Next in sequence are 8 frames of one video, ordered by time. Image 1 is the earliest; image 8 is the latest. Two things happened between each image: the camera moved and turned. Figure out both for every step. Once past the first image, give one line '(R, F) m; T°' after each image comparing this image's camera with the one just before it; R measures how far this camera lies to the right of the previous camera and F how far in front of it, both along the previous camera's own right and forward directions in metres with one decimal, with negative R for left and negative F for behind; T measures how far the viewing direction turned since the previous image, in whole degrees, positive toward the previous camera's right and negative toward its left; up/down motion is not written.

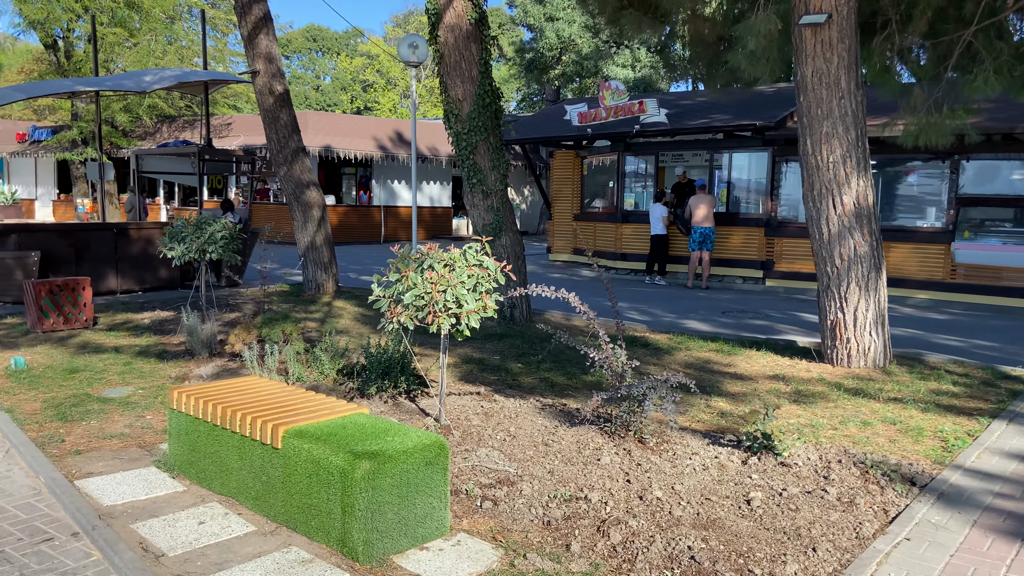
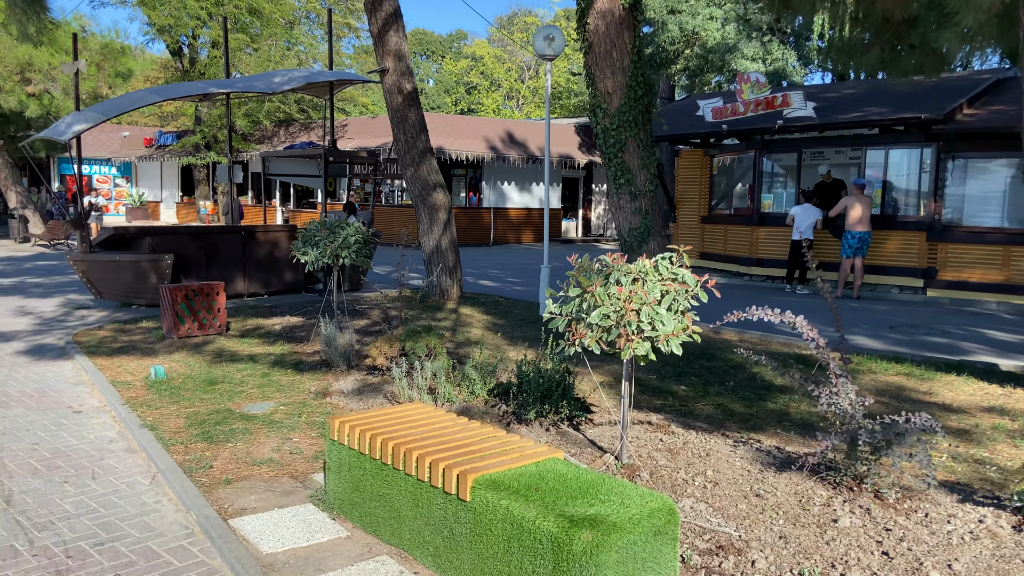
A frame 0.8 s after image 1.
(-0.6, +0.7) m; -7°
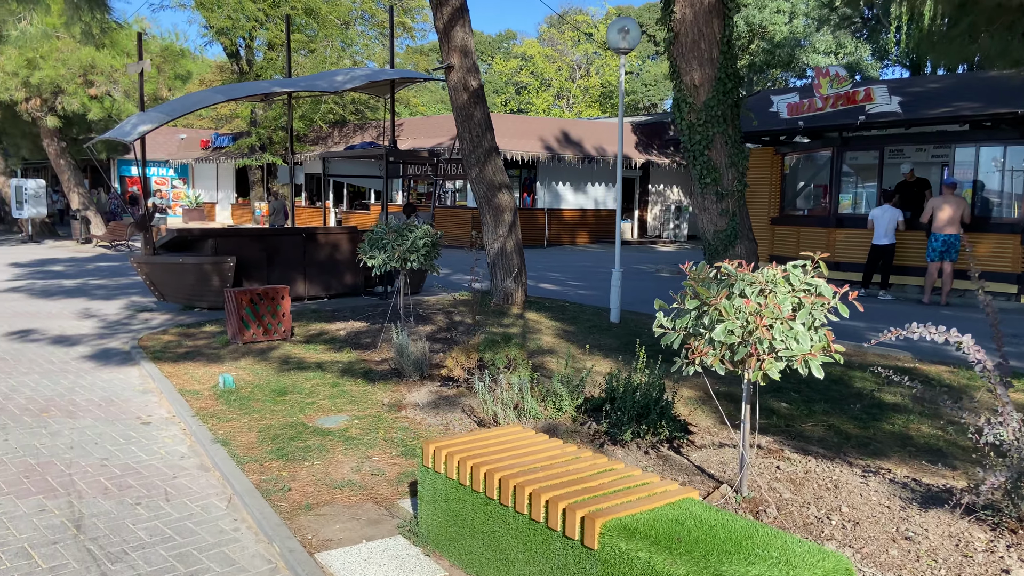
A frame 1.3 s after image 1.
(-0.3, +0.4) m; -3°
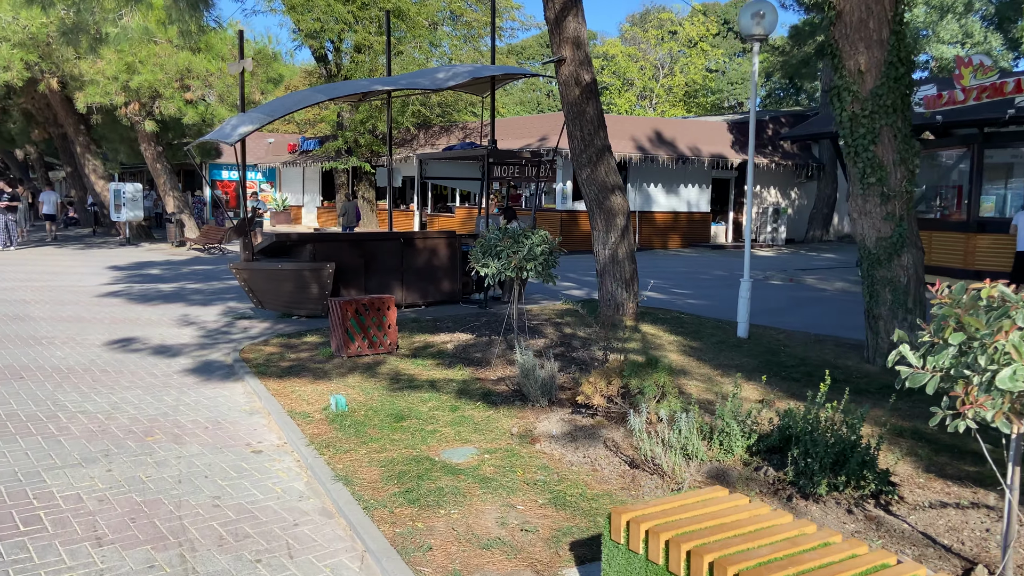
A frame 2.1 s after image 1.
(-0.5, +0.7) m; -5°
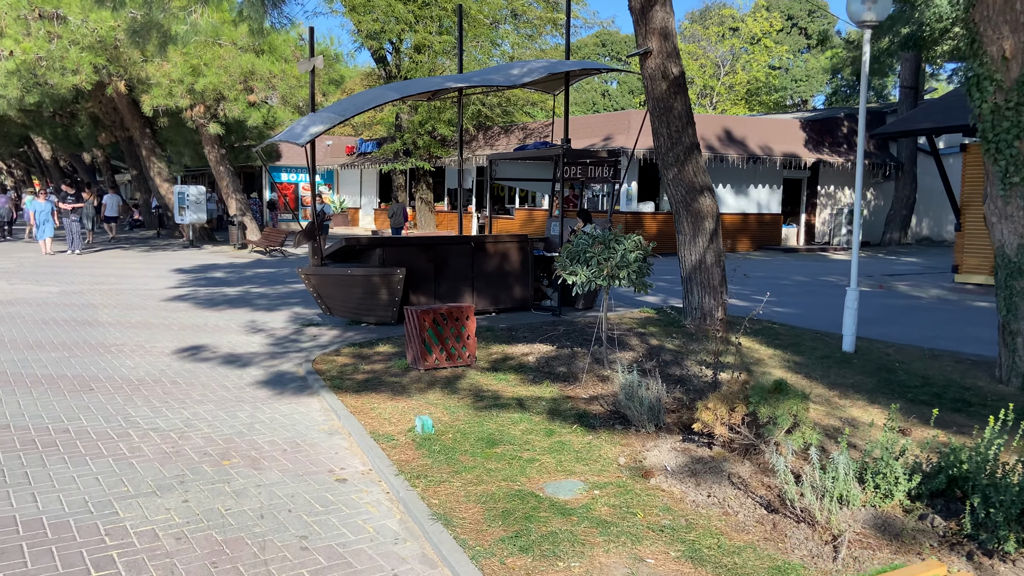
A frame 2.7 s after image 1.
(-0.4, +0.5) m; -4°
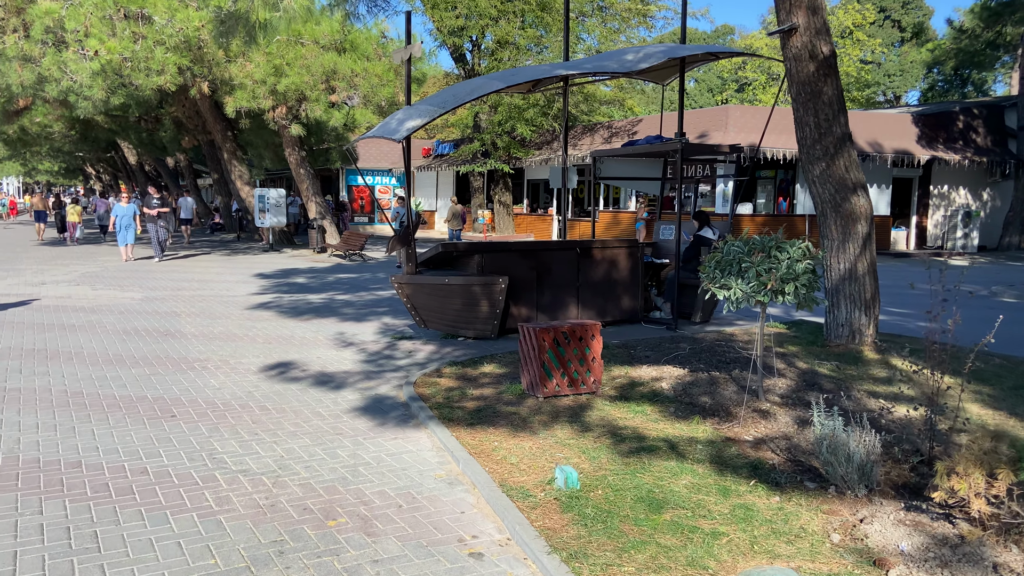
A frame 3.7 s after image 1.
(-0.5, +1.0) m; -5°
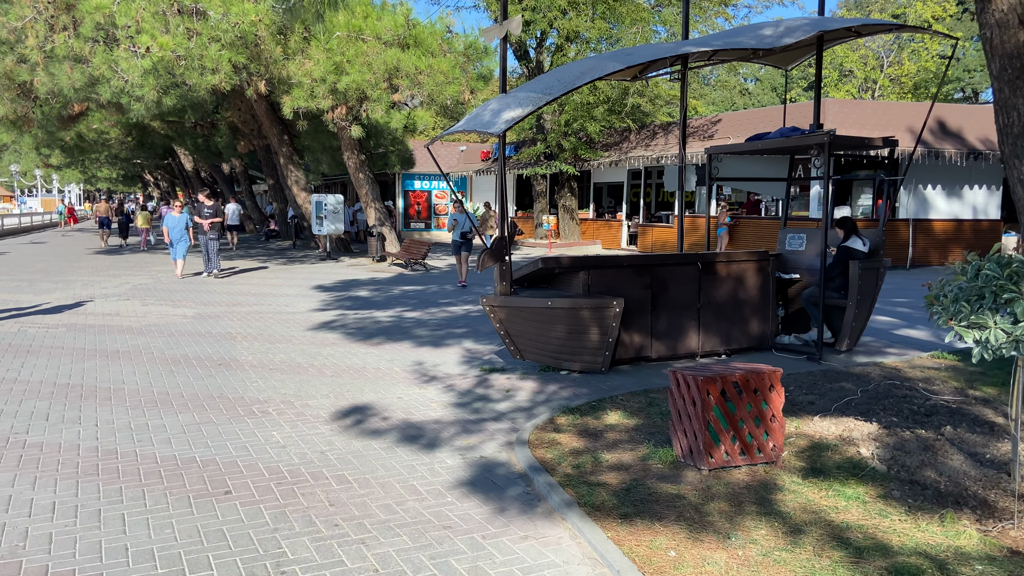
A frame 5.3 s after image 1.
(-0.6, +1.5) m; -4°
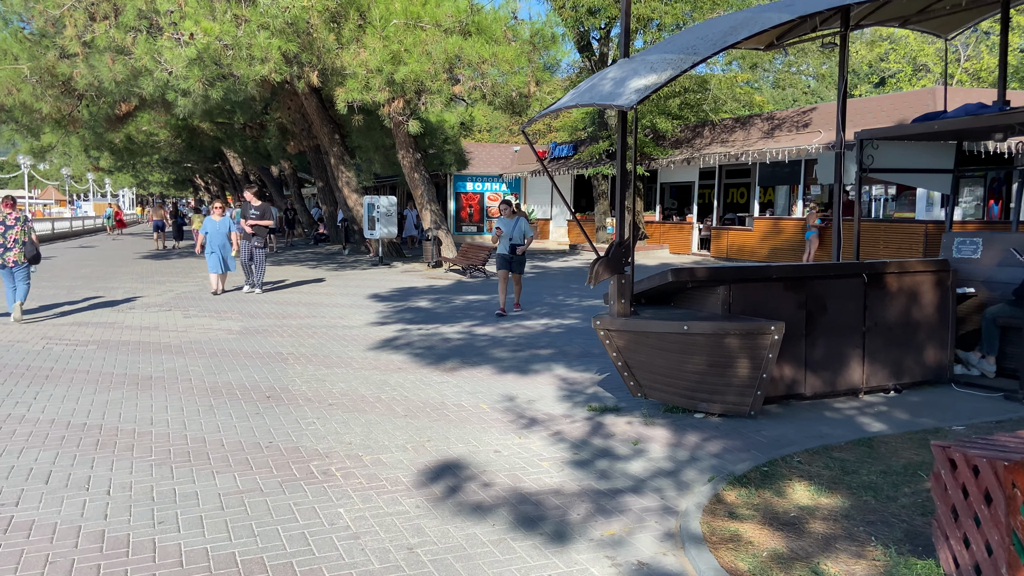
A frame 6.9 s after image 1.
(-0.6, +1.5) m; -3°
